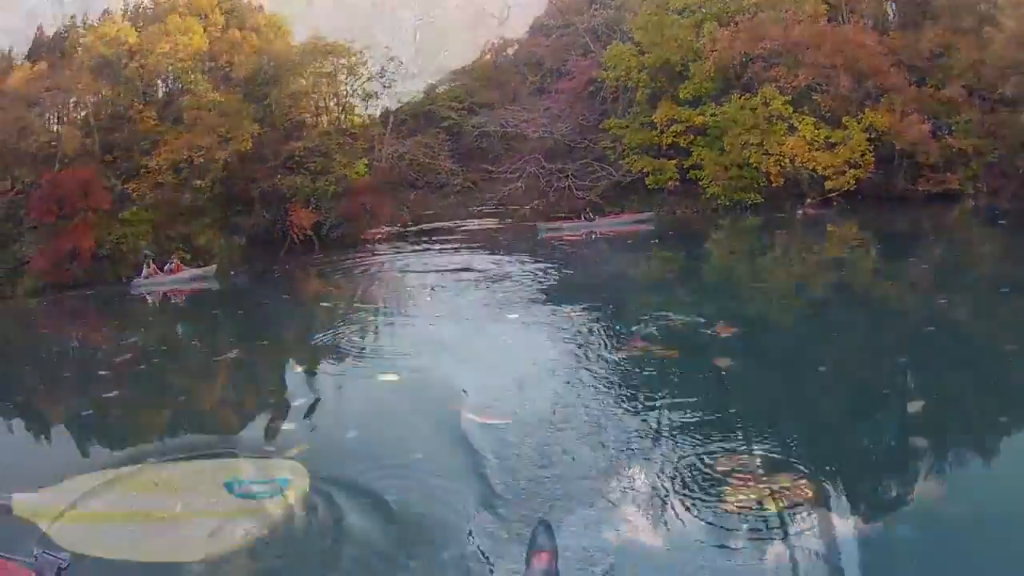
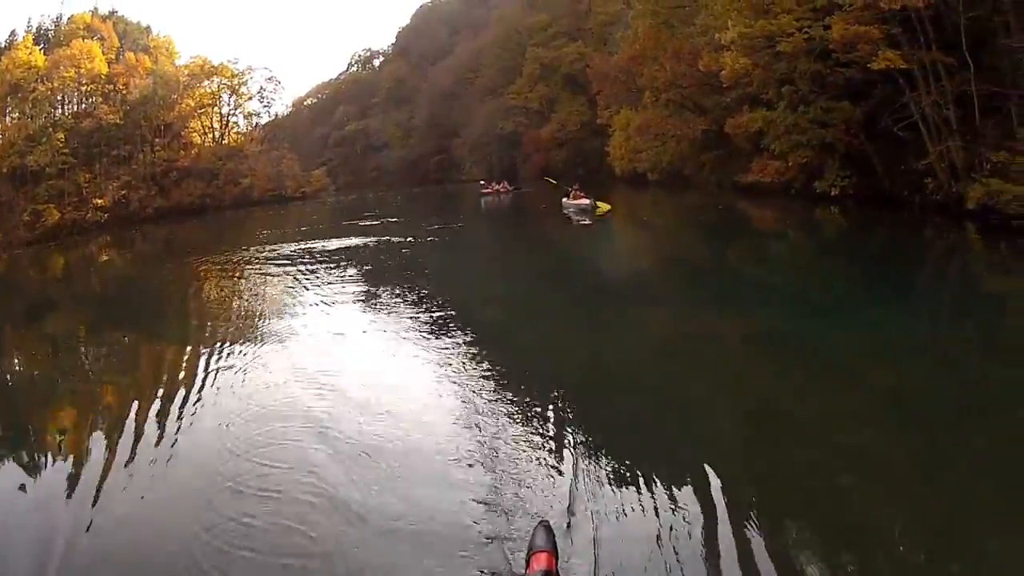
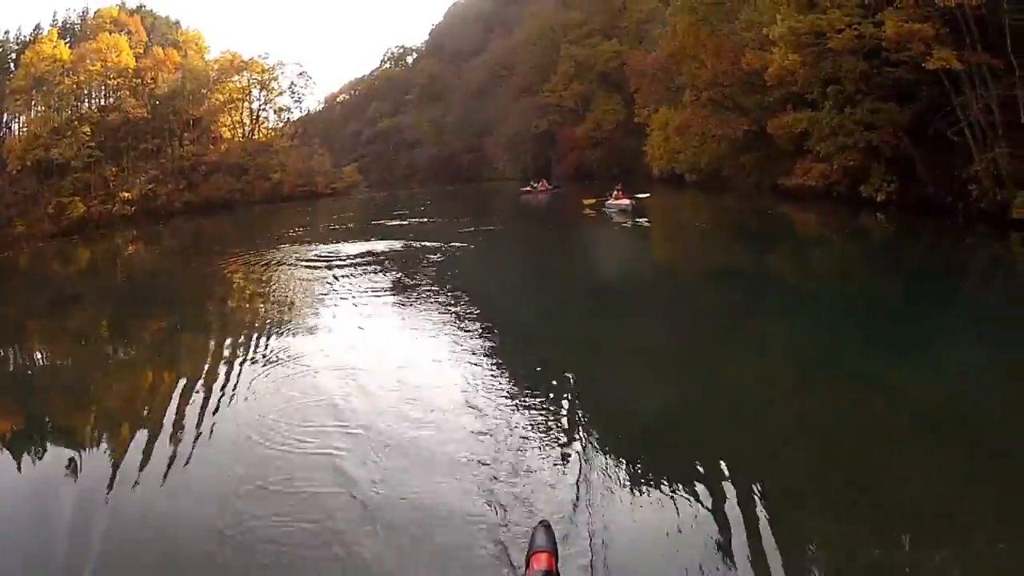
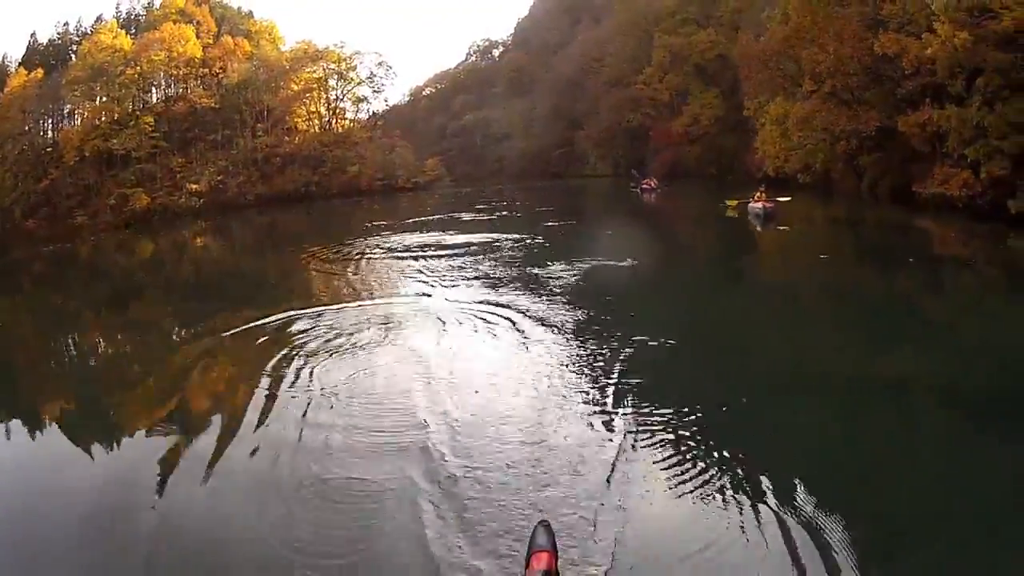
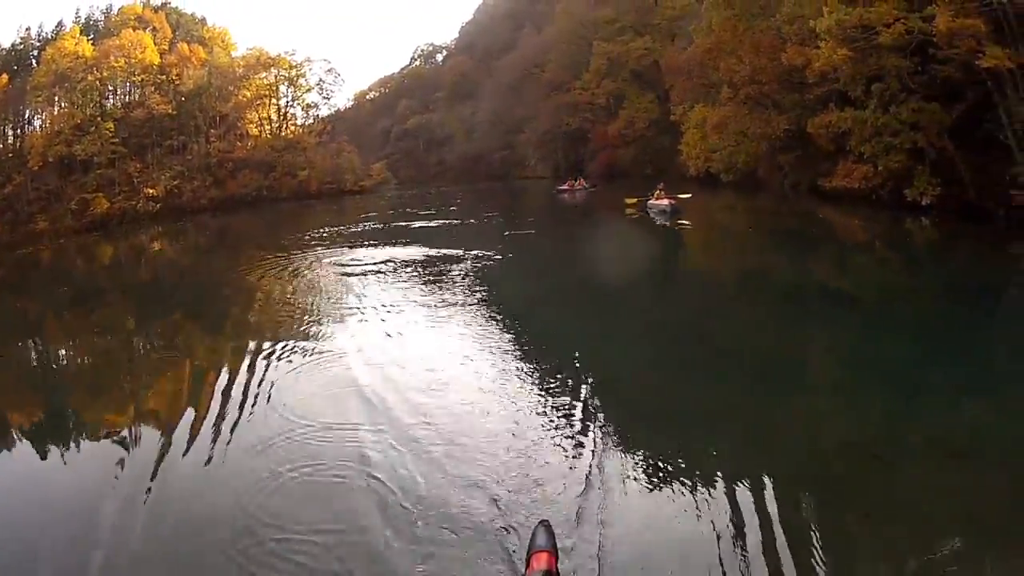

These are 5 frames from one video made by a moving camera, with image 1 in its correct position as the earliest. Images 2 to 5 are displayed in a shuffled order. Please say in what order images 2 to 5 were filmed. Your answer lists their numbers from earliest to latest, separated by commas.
4, 5, 3, 2
